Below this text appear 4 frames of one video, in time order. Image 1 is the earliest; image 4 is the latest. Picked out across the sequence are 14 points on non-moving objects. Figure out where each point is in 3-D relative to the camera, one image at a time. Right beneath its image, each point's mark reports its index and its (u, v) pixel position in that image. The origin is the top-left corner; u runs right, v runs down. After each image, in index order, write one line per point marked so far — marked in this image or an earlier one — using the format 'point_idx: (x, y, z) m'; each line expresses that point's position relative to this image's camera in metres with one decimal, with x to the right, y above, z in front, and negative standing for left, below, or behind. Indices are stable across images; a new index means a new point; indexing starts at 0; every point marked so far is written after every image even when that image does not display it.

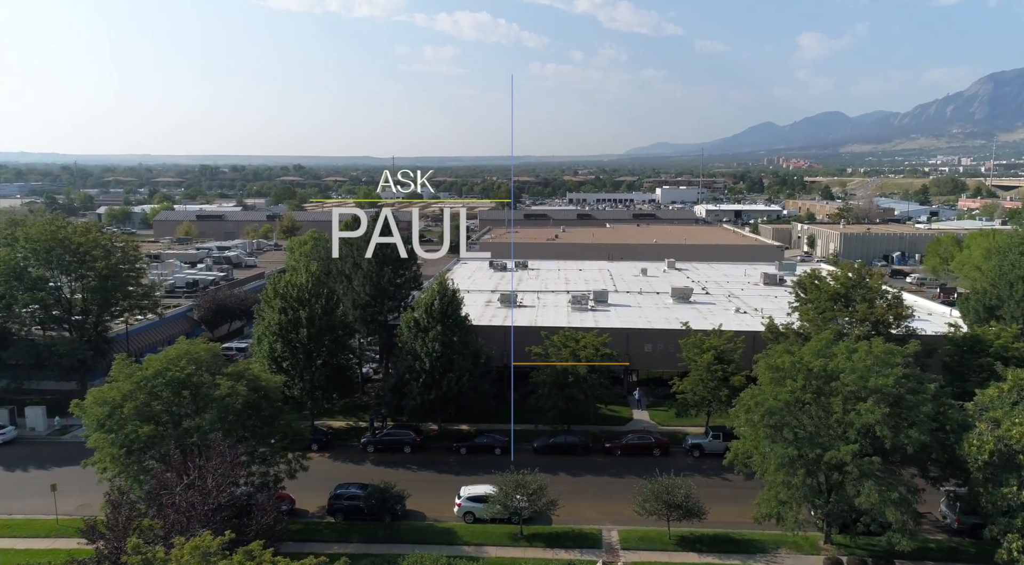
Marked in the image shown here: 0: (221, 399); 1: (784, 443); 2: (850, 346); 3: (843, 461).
0: (-7.9, -3.2, +17.3) m
1: (+6.8, -4.0, +15.9) m
2: (+9.2, -1.7, +17.3) m
3: (+7.9, -4.3, +15.2) m
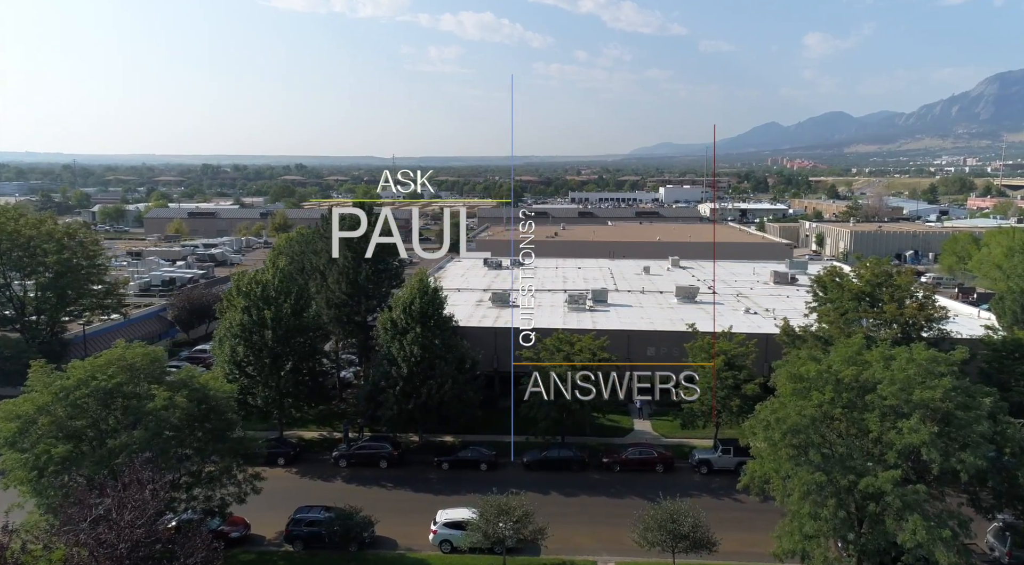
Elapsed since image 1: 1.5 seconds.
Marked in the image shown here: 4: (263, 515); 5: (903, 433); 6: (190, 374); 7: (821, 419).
0: (-8.4, -3.0, +15.0) m
1: (+6.3, -3.9, +13.5) m
2: (+8.7, -1.6, +14.8) m
3: (+7.4, -4.2, +12.7) m
4: (-7.4, -6.9, +18.8) m
5: (+8.0, -3.1, +12.9) m
6: (-8.5, -2.4, +16.8) m
7: (+6.8, -3.0, +13.9) m
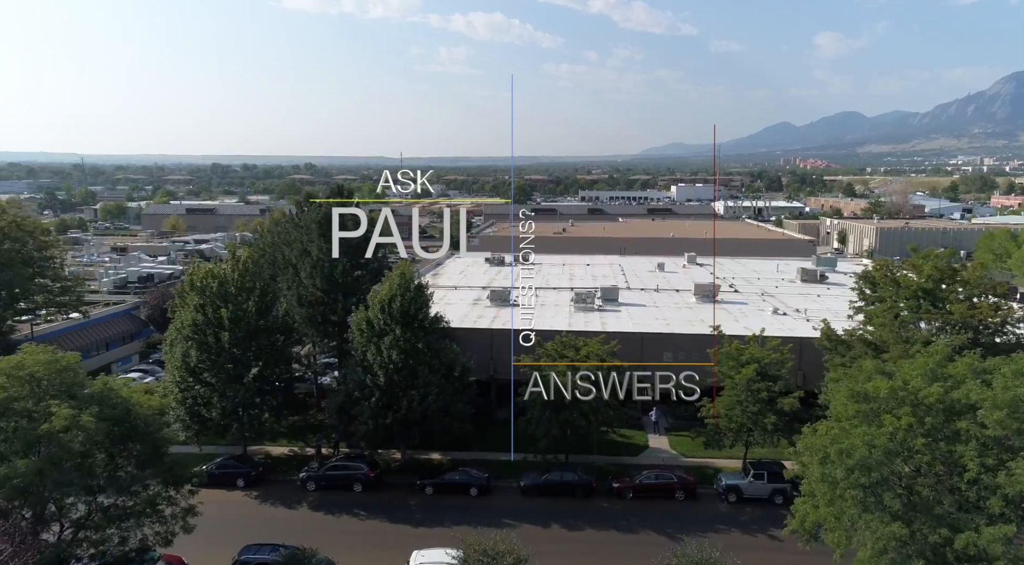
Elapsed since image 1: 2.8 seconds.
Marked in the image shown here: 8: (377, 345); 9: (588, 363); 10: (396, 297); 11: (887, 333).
0: (-8.7, -2.9, +12.0) m
1: (+6.0, -3.8, +10.3) m
2: (+8.5, -1.5, +11.6) m
3: (+7.1, -4.0, +9.5) m
4: (-7.6, -6.7, +15.7) m
5: (+7.7, -2.9, +9.7) m
6: (-8.8, -2.2, +13.8) m
7: (+6.5, -2.9, +10.7) m
8: (-4.1, -1.9, +19.2) m
9: (+2.4, -2.5, +19.4) m
10: (-3.6, -0.5, +19.6) m
11: (+10.3, -1.4, +17.5) m
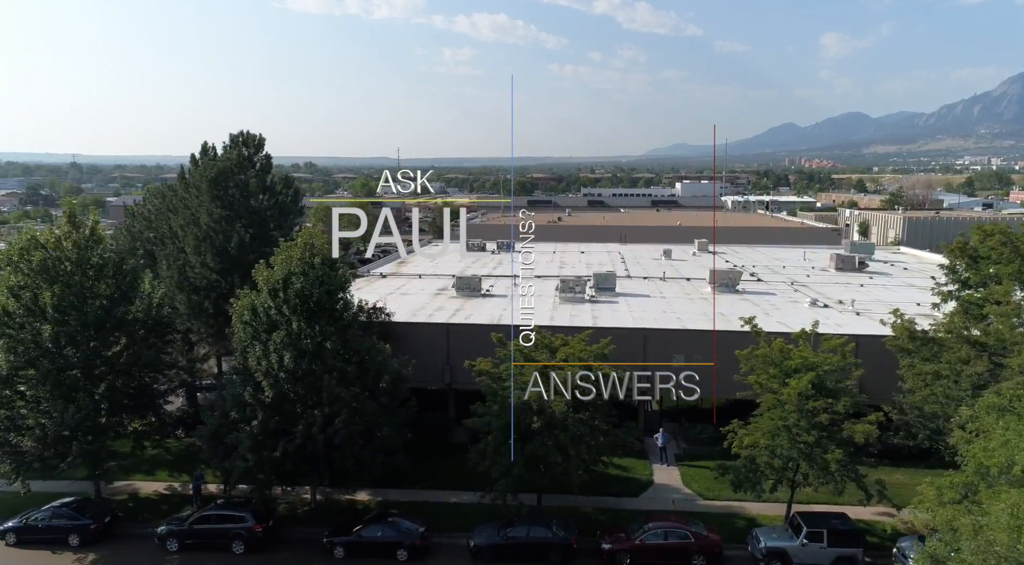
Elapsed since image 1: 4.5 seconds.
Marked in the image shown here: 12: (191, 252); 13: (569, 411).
0: (-9.8, -2.3, +6.3) m
1: (+4.9, -3.2, +4.5) m
2: (+7.3, -0.9, +5.8) m
3: (+5.9, -3.4, +3.7) m
4: (-8.7, -6.1, +10.1) m
5: (+6.5, -2.3, +3.9) m
6: (-9.9, -1.7, +8.1) m
7: (+5.3, -2.3, +4.9) m
8: (-5.2, -1.3, +13.5) m
9: (+1.2, -1.9, +13.6) m
10: (-4.7, +0.1, +13.9) m
11: (+9.2, -0.8, +11.8) m
12: (-8.3, +0.8, +16.6) m
13: (+1.2, -2.7, +13.7) m
